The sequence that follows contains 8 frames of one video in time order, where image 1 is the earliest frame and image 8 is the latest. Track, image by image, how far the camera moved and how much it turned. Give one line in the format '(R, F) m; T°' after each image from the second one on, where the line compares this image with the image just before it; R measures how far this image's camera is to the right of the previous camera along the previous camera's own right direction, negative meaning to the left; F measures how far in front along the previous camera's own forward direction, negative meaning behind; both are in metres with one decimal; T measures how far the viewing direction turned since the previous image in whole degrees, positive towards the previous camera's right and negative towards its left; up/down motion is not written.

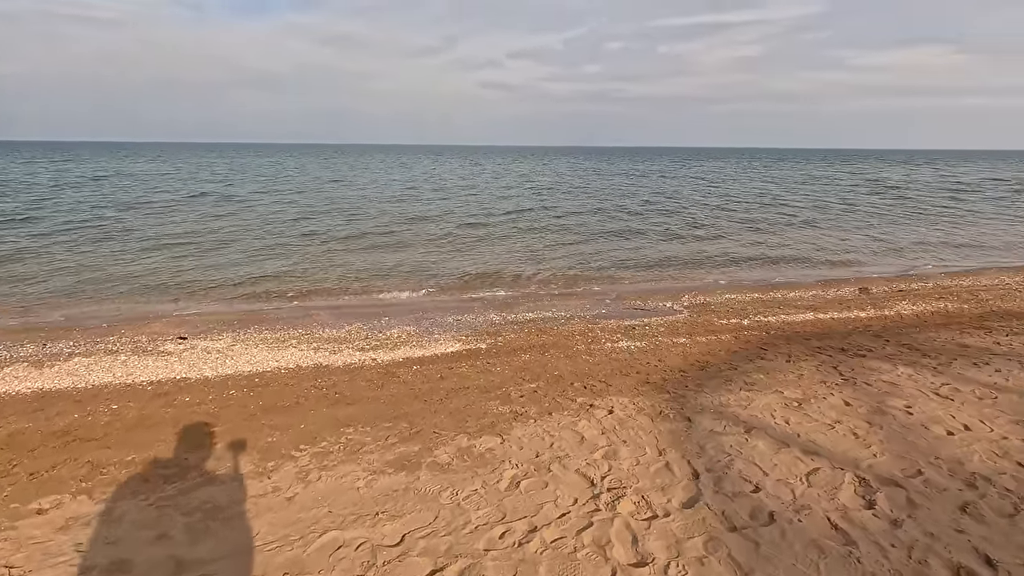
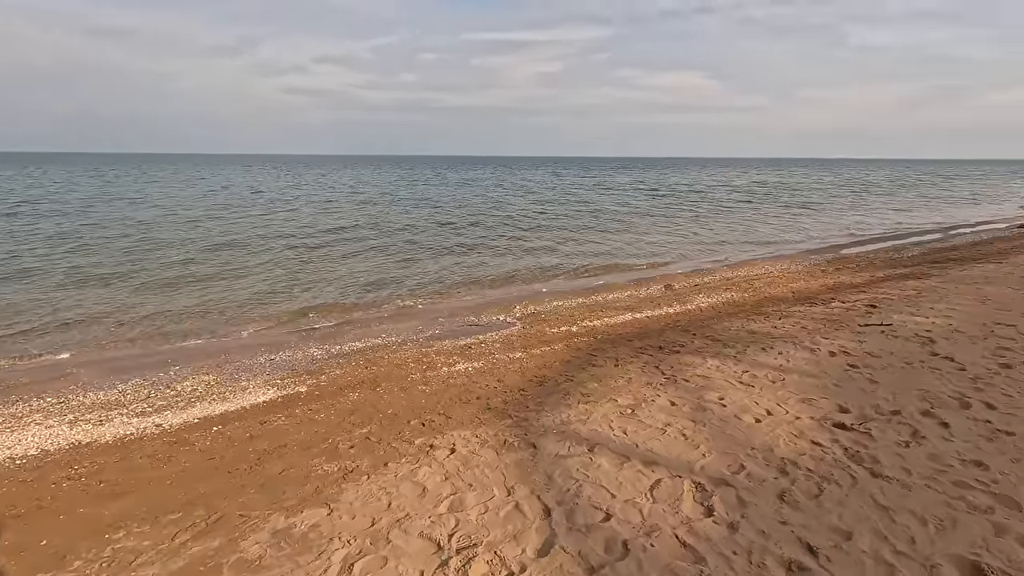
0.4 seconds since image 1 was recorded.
(+0.1, +0.4) m; +18°
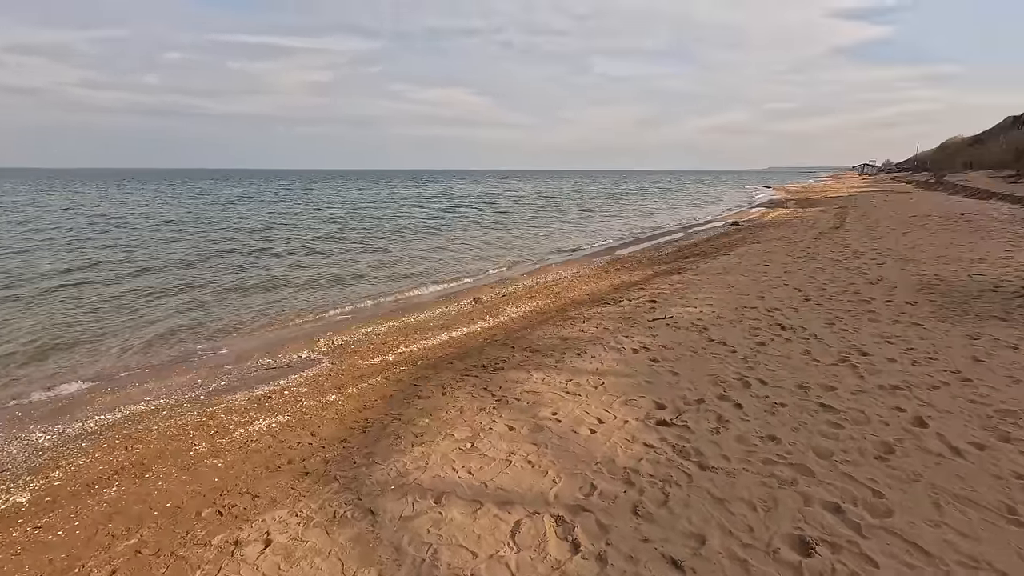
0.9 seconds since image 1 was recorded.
(-0.1, +0.5) m; +22°
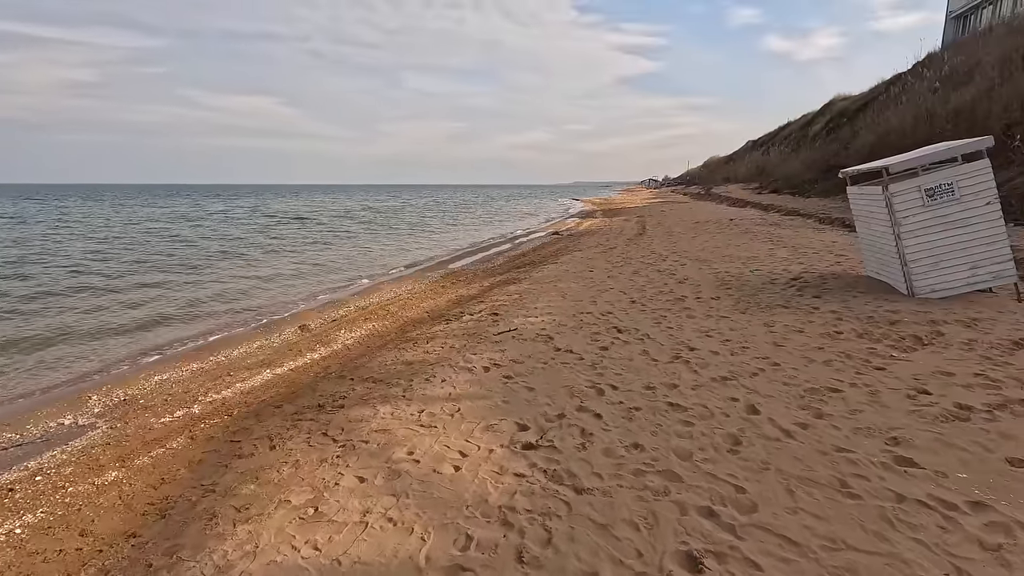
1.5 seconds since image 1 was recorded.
(-0.1, +0.5) m; +18°
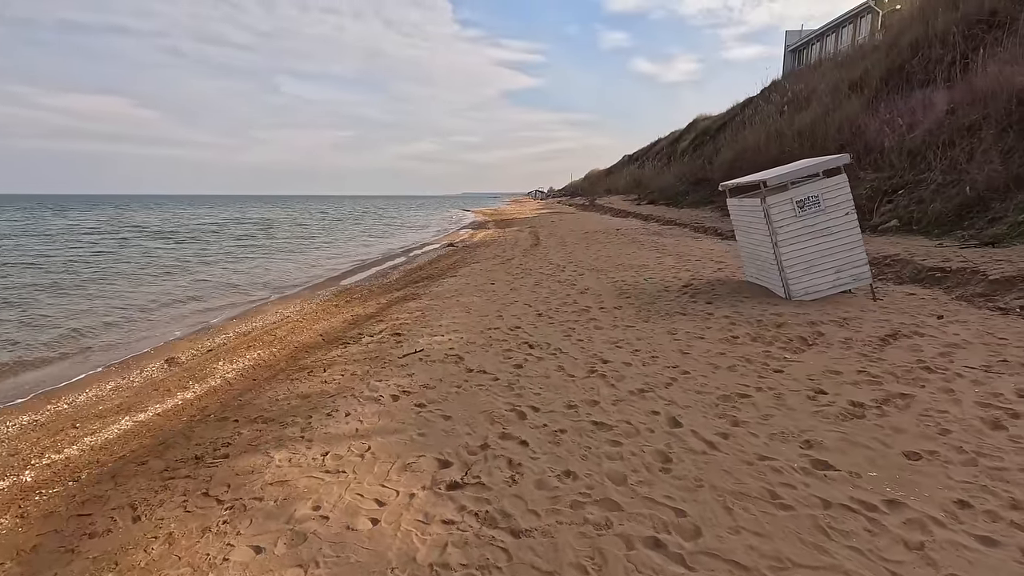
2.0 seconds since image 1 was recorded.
(-0.2, +0.4) m; +12°
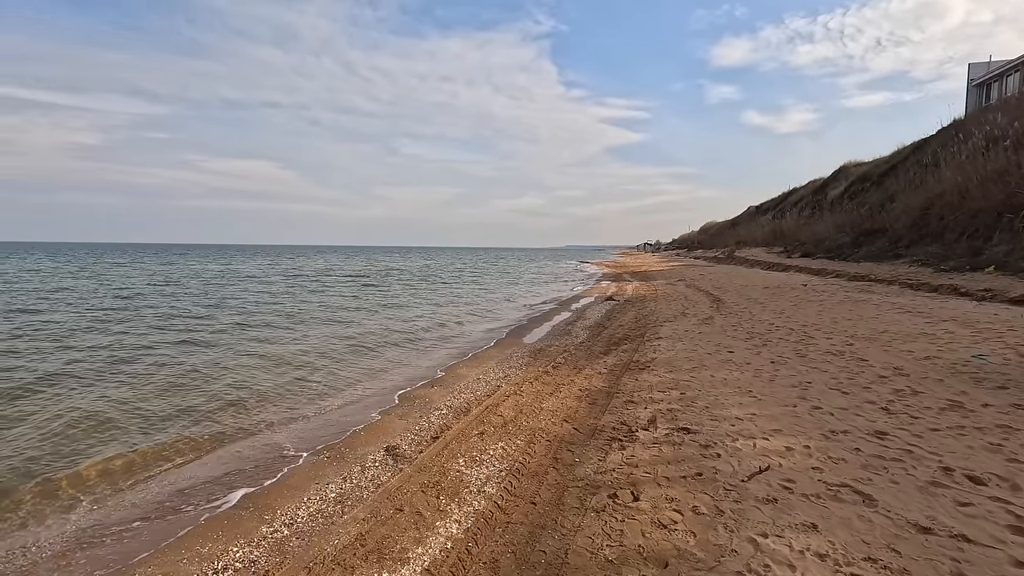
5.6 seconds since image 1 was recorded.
(-2.7, +2.2) m; -11°
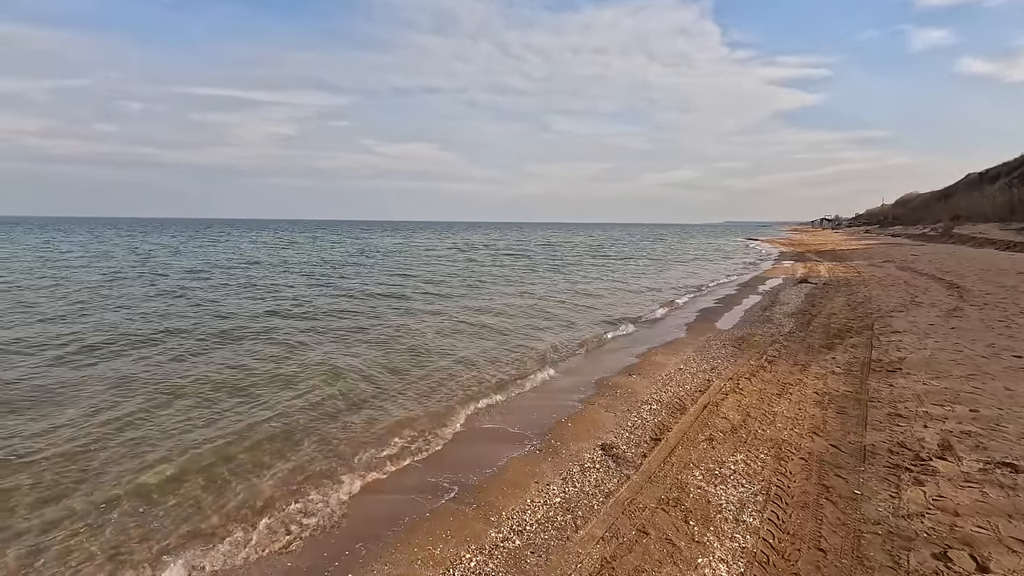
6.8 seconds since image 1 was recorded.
(-0.9, +0.7) m; -16°
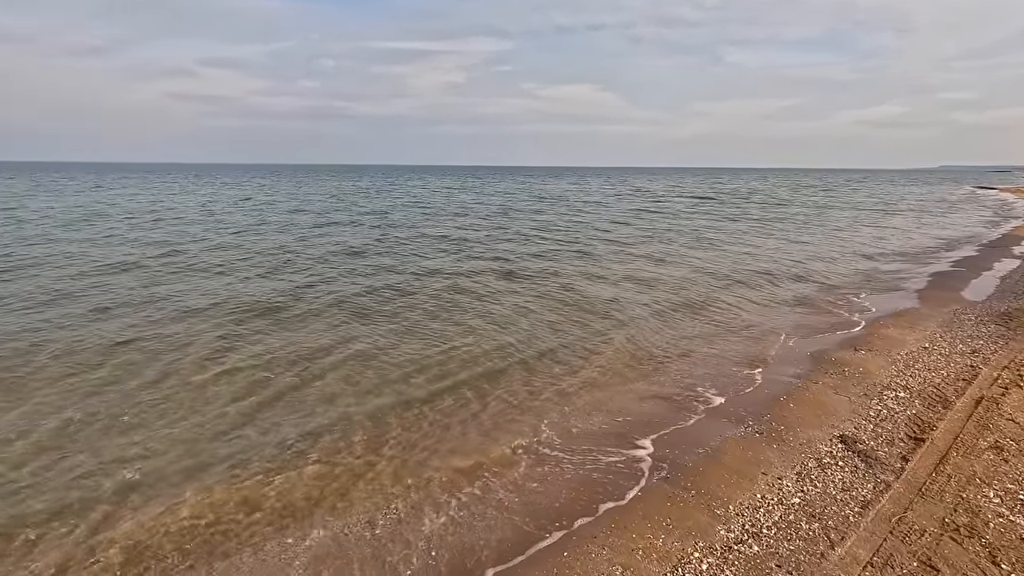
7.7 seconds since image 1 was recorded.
(-0.5, +0.5) m; -16°
